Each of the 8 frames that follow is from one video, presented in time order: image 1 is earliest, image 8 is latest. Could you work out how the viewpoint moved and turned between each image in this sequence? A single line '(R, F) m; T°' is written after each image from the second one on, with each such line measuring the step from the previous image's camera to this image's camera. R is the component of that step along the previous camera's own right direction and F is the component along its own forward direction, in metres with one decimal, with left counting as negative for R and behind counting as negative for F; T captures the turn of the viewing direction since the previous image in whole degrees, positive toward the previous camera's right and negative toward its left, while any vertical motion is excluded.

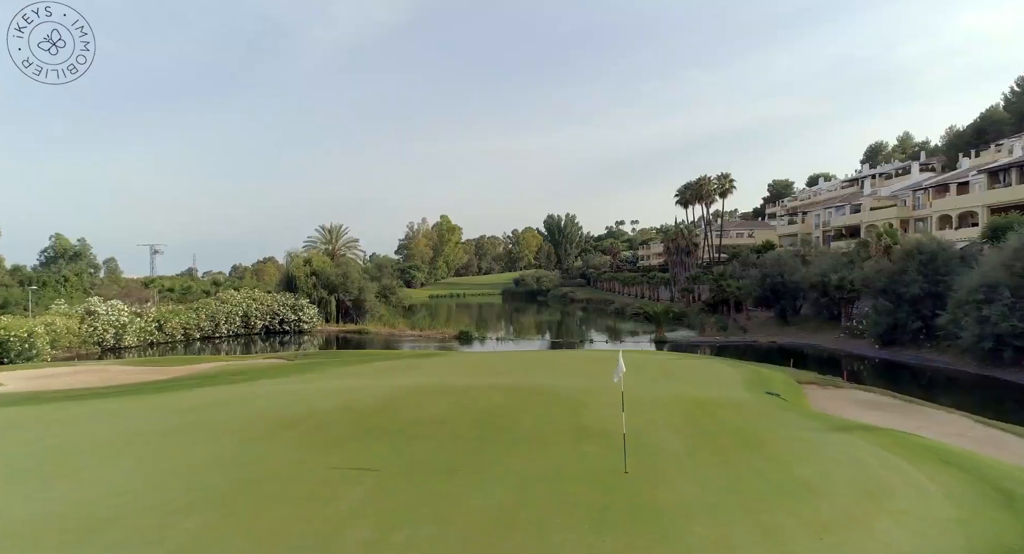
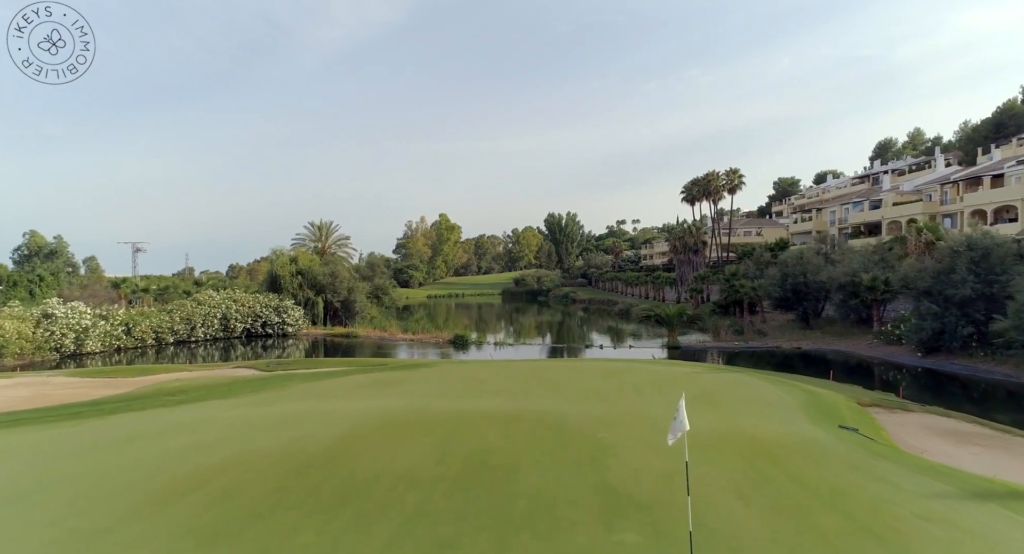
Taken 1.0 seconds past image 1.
(0.0, +2.8) m; 0°
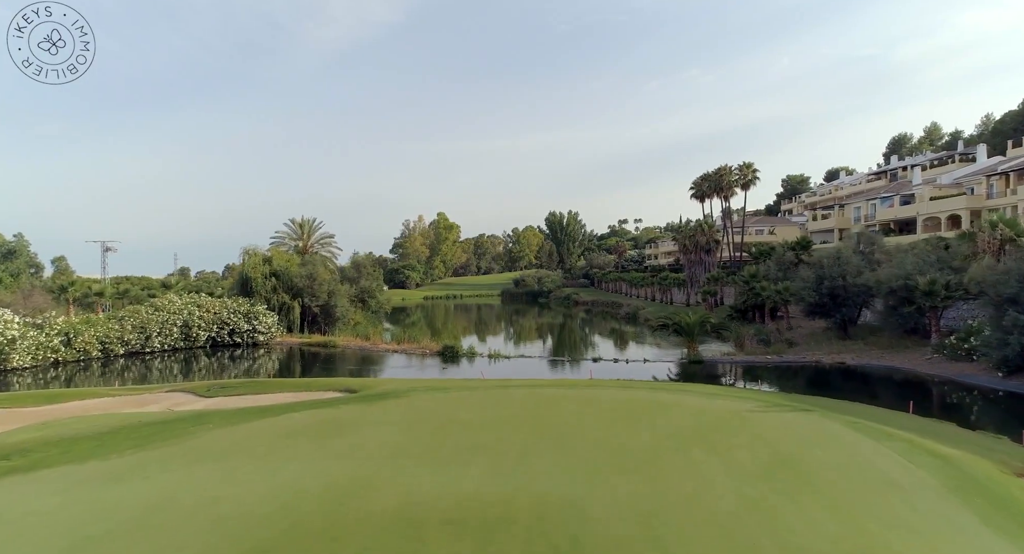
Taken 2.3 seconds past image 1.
(+0.2, +4.2) m; 0°
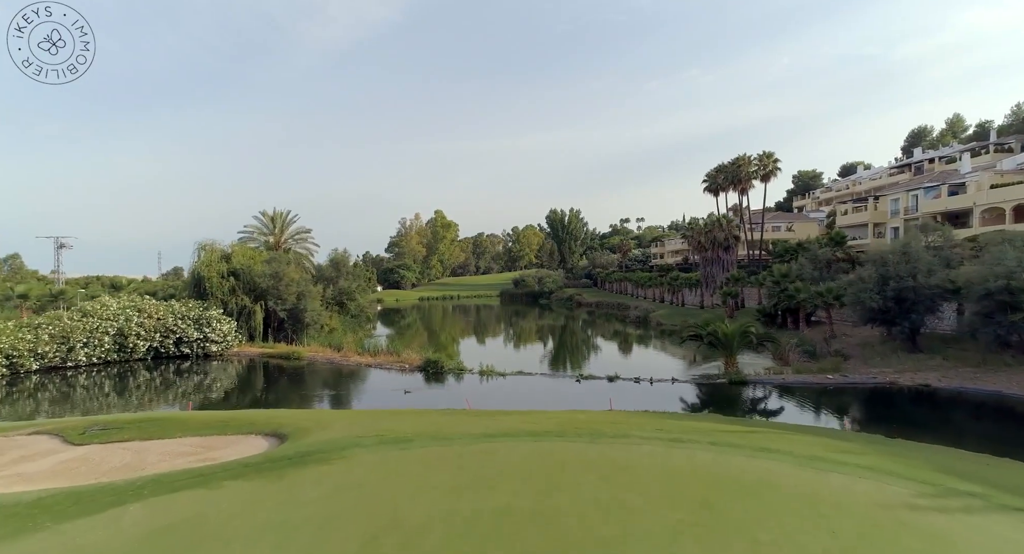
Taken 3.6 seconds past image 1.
(+0.1, +5.3) m; 0°
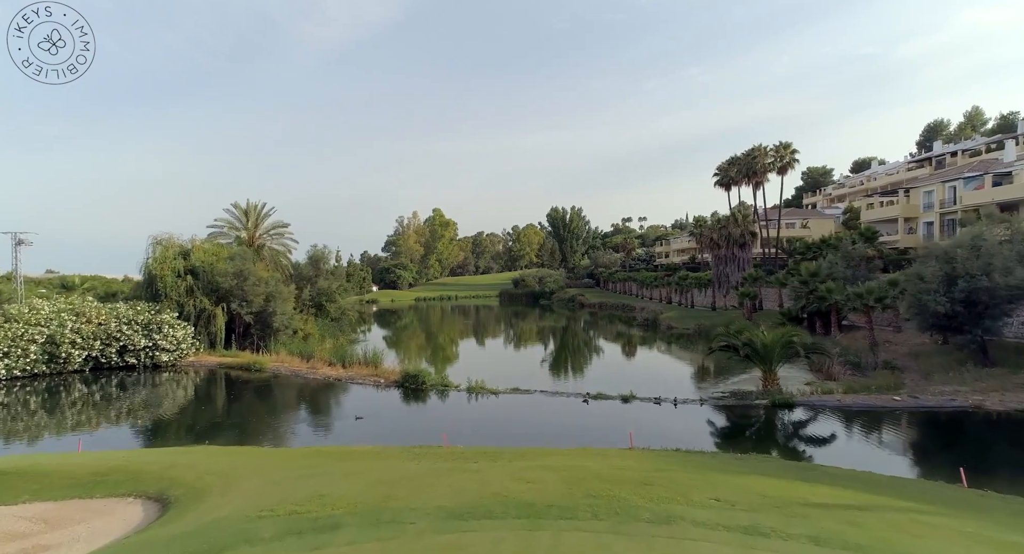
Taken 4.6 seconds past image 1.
(+0.2, +3.9) m; 0°
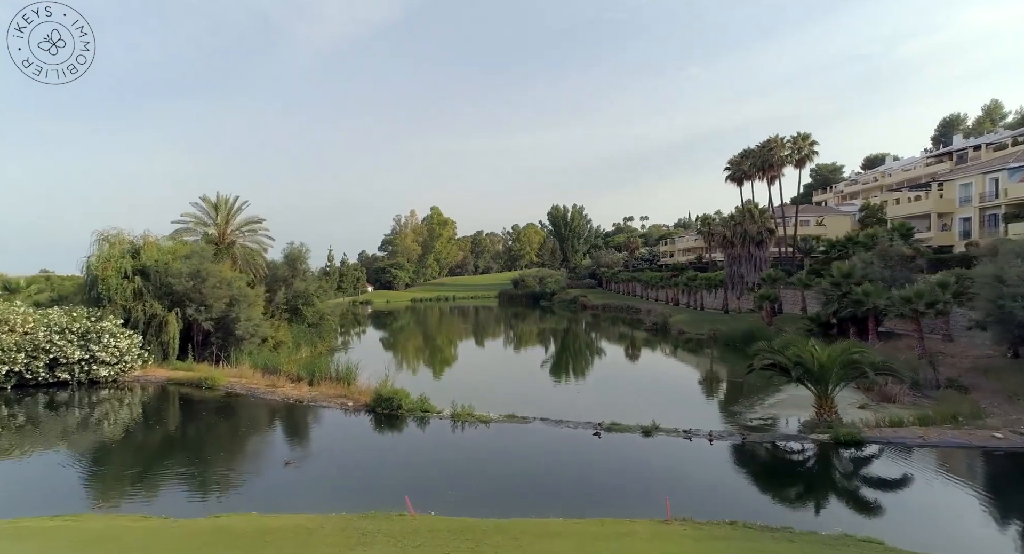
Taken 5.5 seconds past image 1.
(+0.2, +3.7) m; 0°
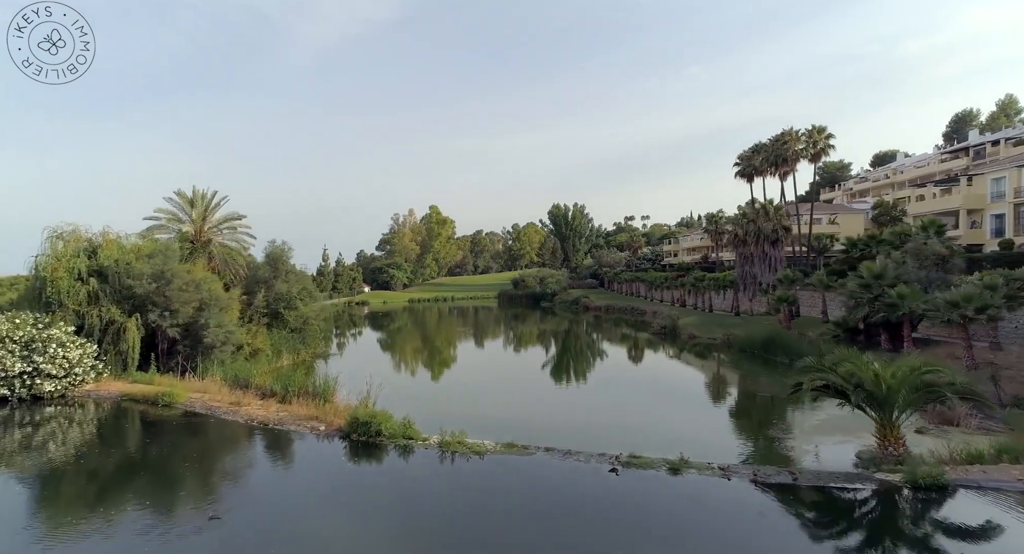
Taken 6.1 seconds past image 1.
(0.0, +2.6) m; 0°
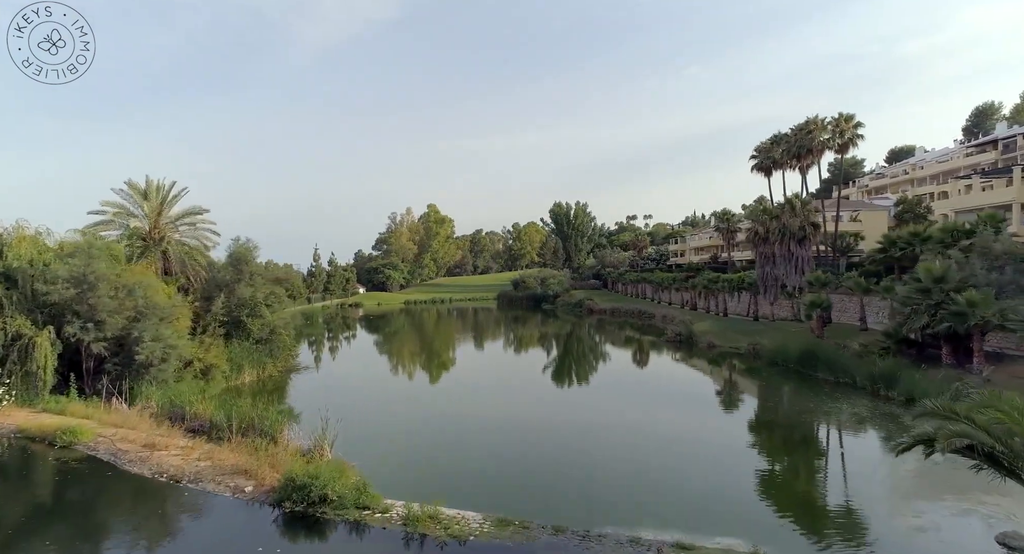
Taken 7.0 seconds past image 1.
(+0.1, +4.1) m; 0°
